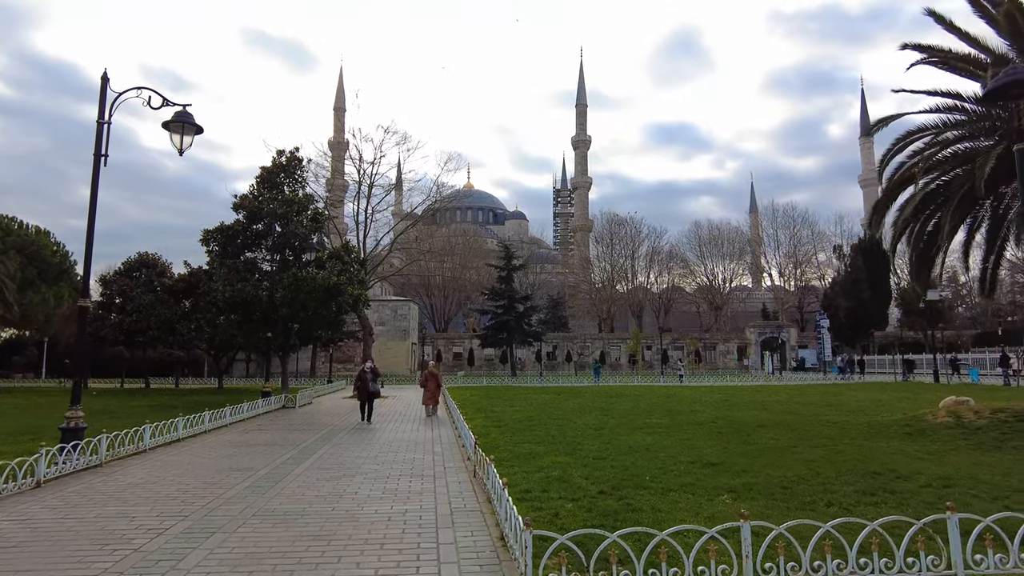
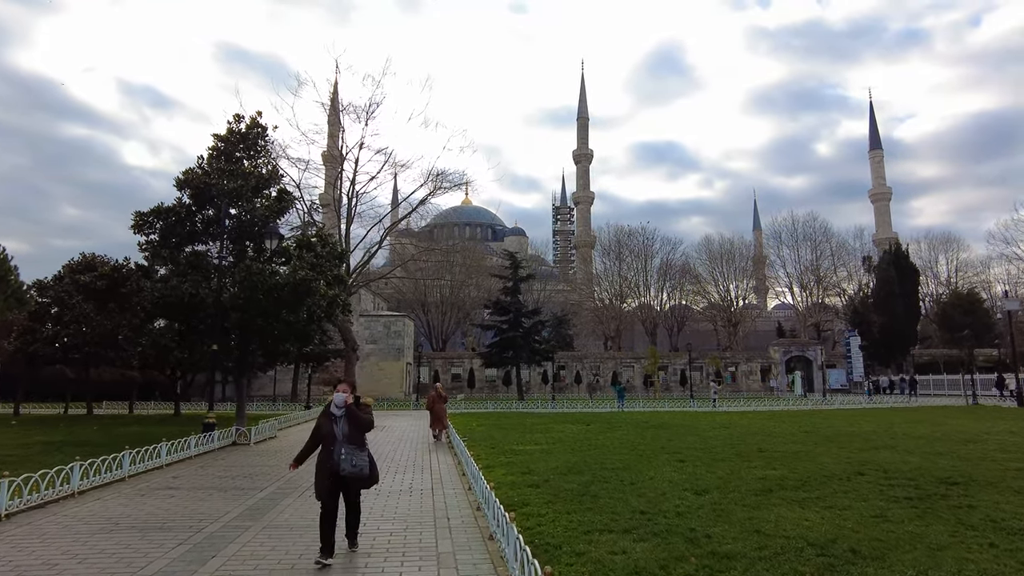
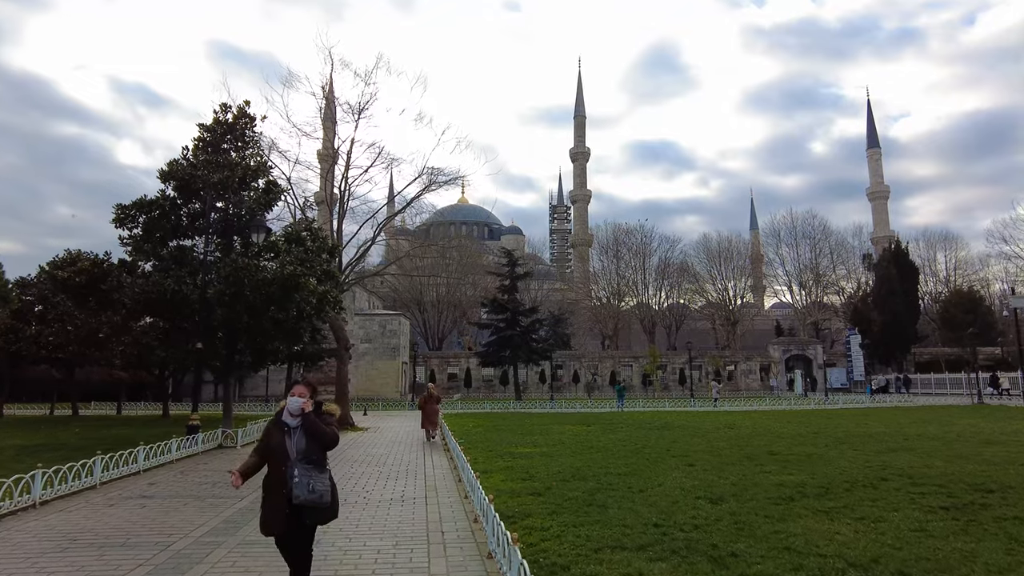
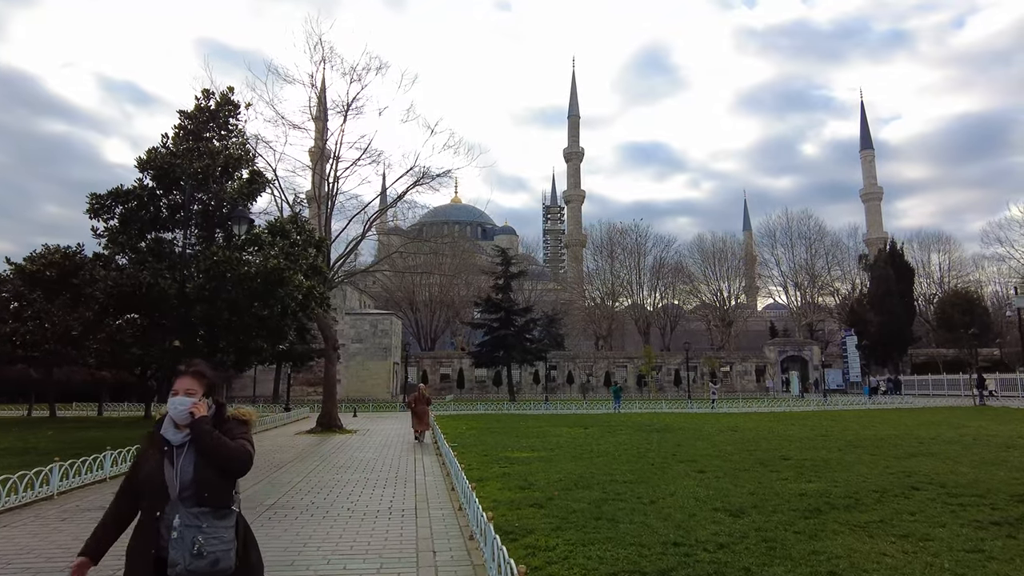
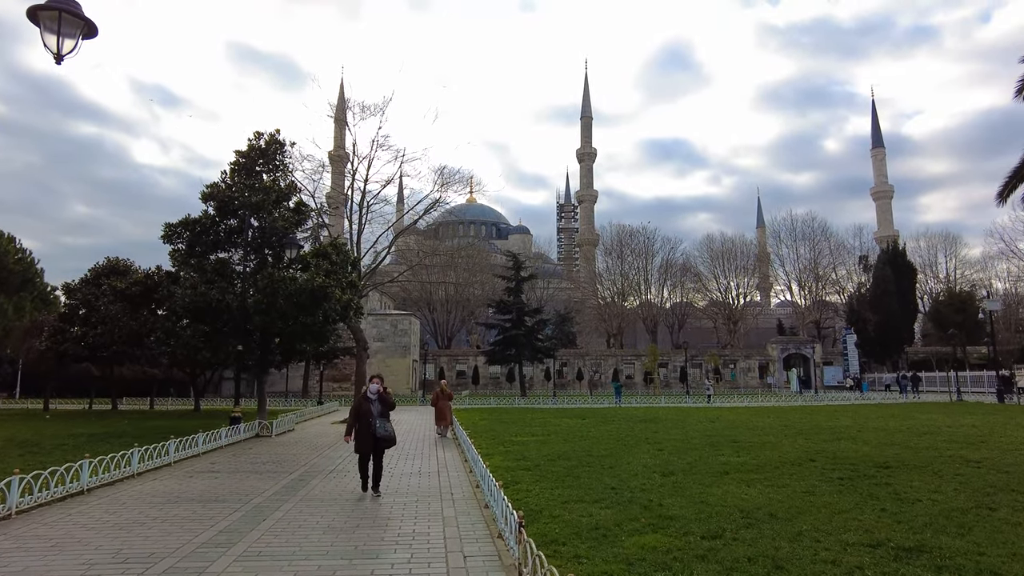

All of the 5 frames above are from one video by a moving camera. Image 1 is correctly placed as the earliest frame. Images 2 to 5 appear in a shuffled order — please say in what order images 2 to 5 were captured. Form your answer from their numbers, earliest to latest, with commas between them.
5, 2, 3, 4
